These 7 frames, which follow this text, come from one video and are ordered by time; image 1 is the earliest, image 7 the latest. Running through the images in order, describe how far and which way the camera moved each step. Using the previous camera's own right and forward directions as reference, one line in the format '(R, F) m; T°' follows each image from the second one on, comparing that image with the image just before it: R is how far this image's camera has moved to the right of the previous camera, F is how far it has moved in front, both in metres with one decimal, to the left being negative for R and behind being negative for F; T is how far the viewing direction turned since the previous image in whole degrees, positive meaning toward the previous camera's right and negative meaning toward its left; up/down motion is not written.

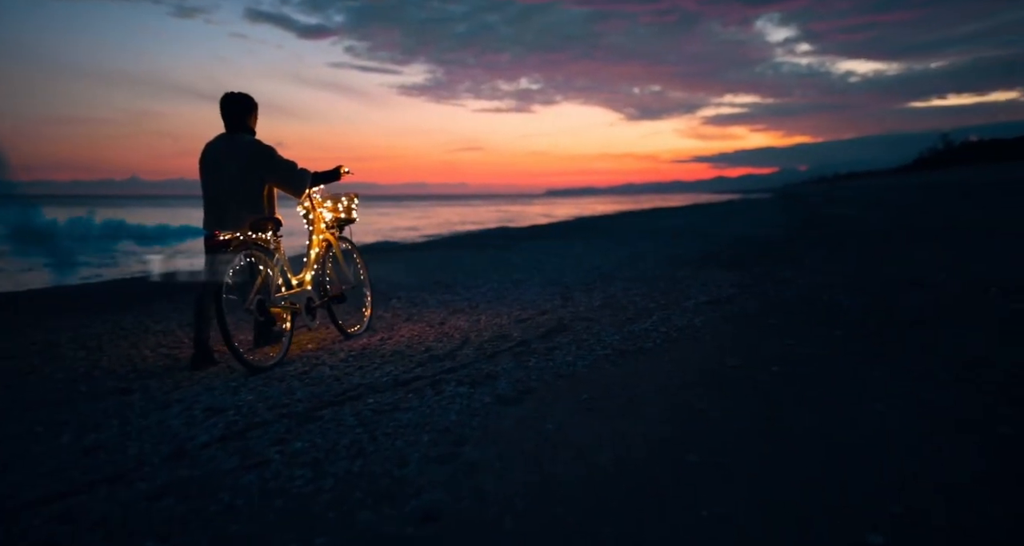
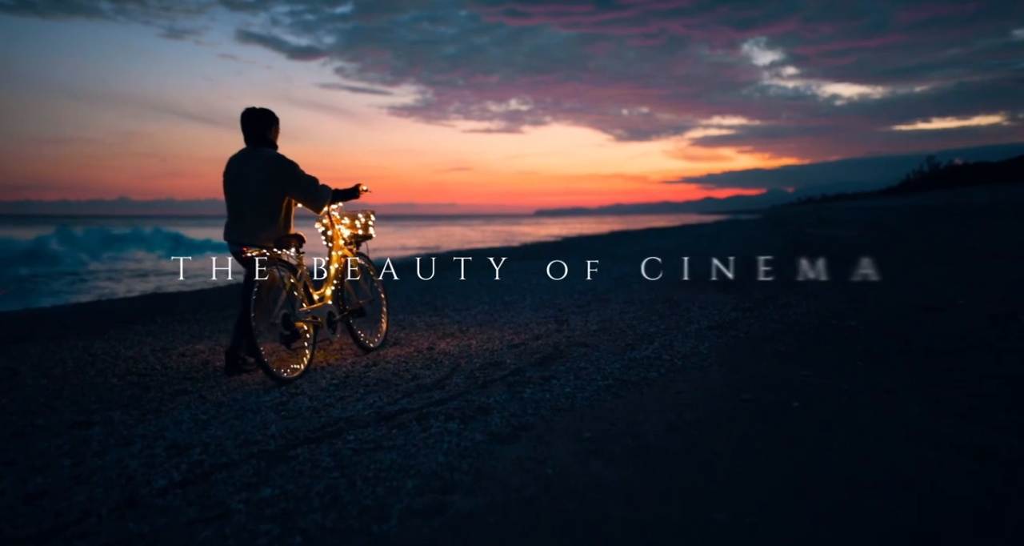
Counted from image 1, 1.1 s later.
(0.0, +0.4) m; +1°
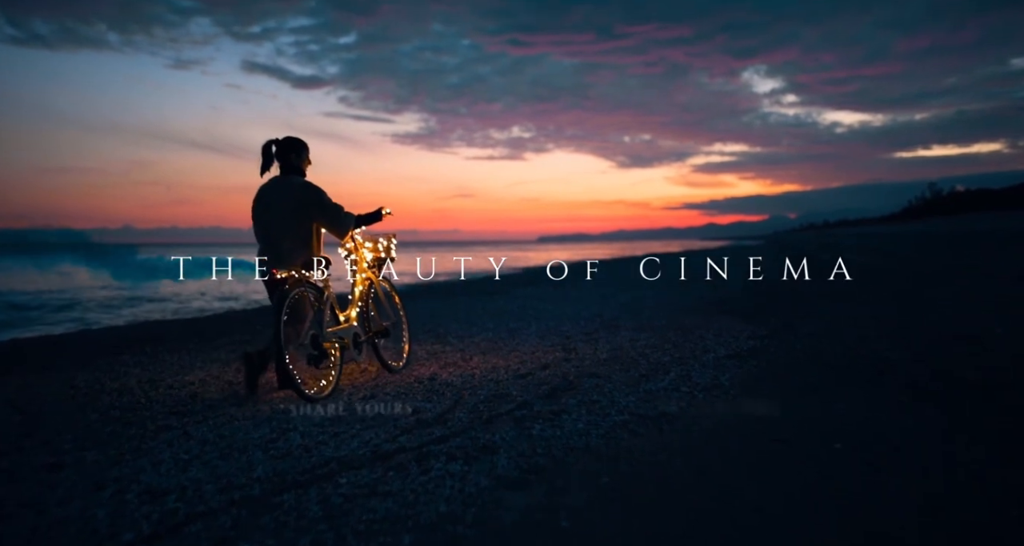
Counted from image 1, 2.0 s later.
(0.0, +0.4) m; 0°
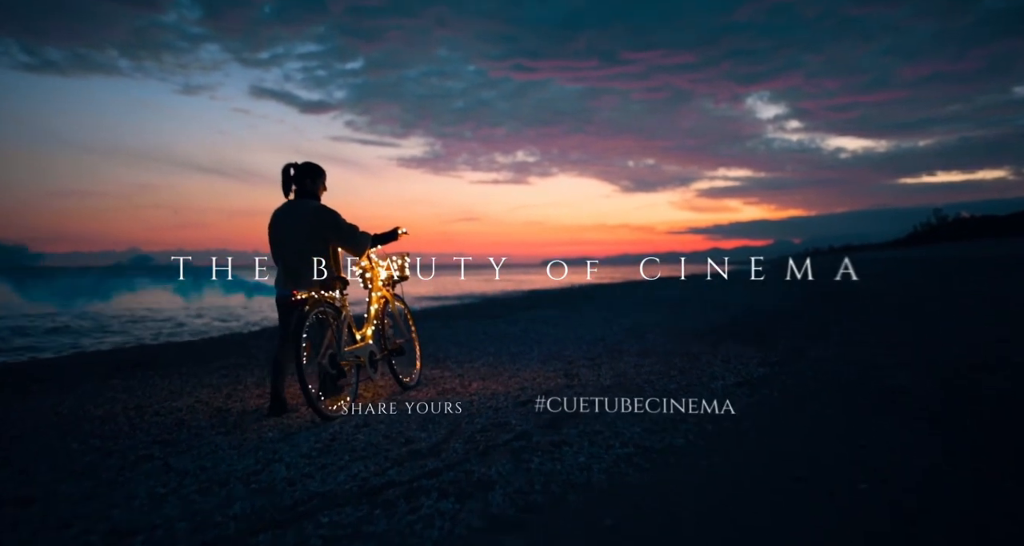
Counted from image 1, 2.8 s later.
(0.0, +0.2) m; 0°
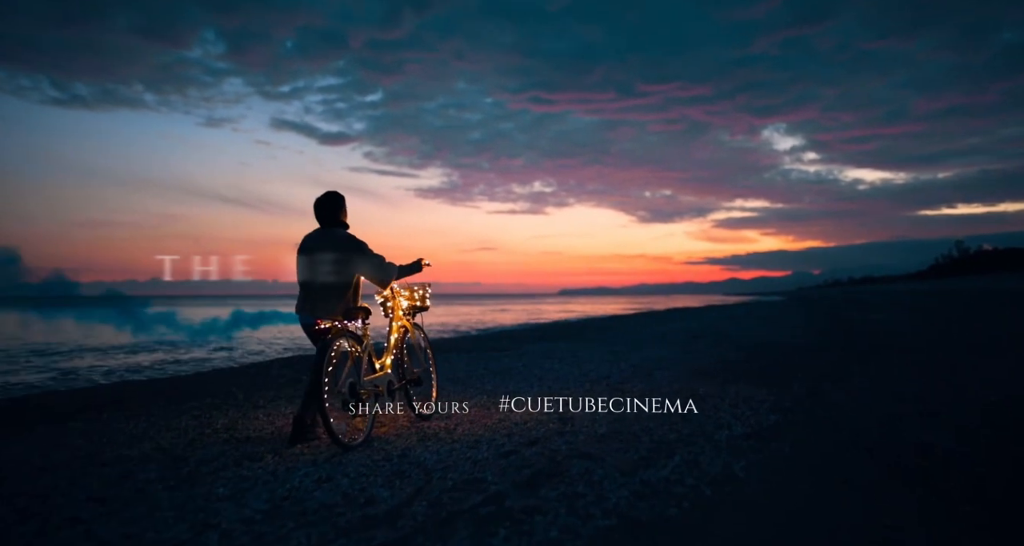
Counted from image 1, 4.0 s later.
(+0.3, +0.6) m; -1°
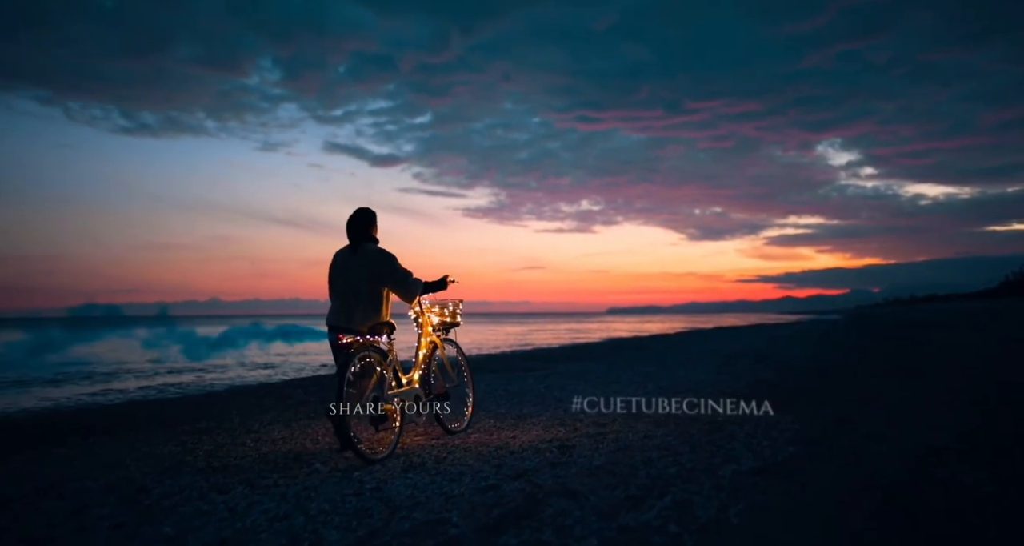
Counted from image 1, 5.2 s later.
(+0.5, +0.5) m; -4°
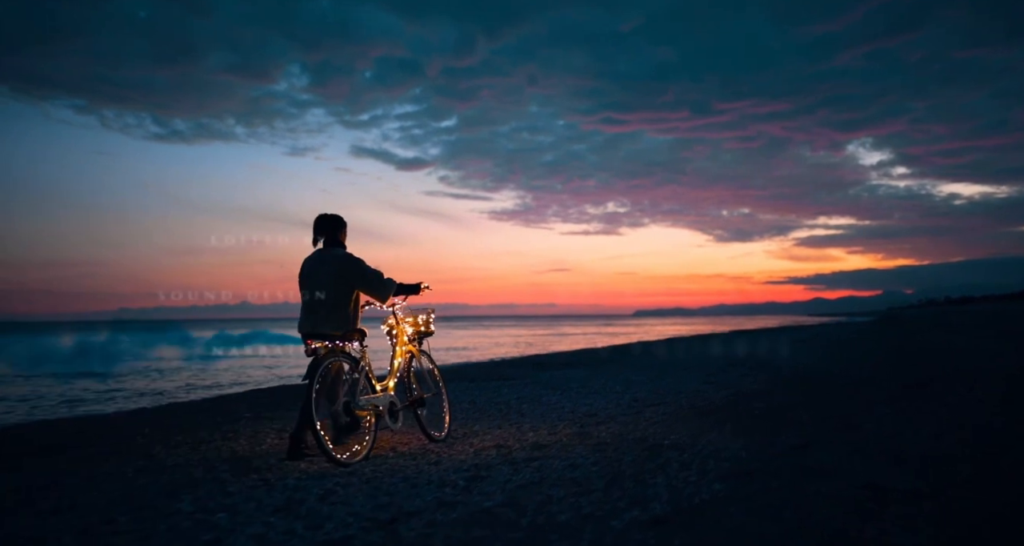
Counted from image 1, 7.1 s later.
(+1.1, +0.8) m; -2°
